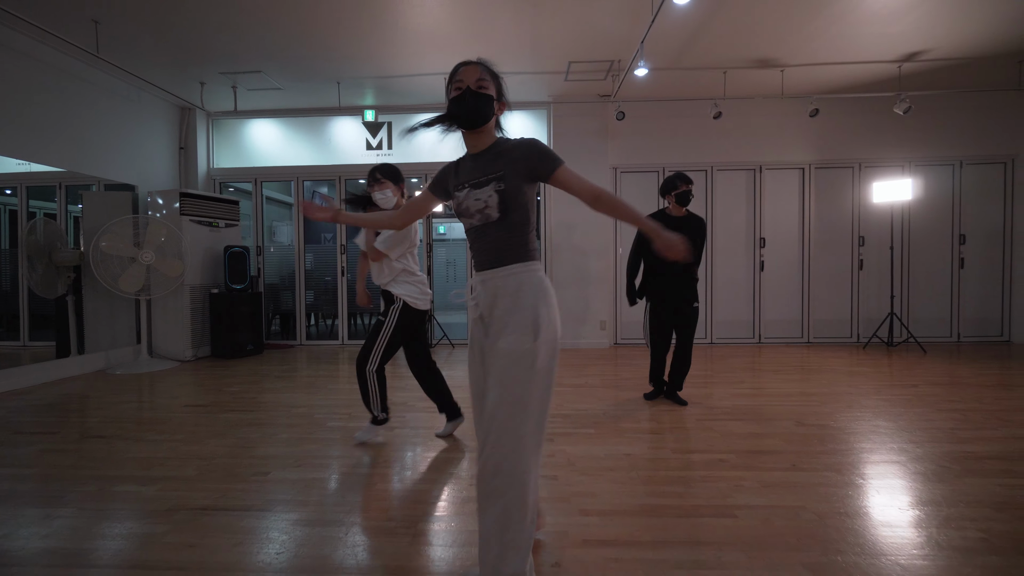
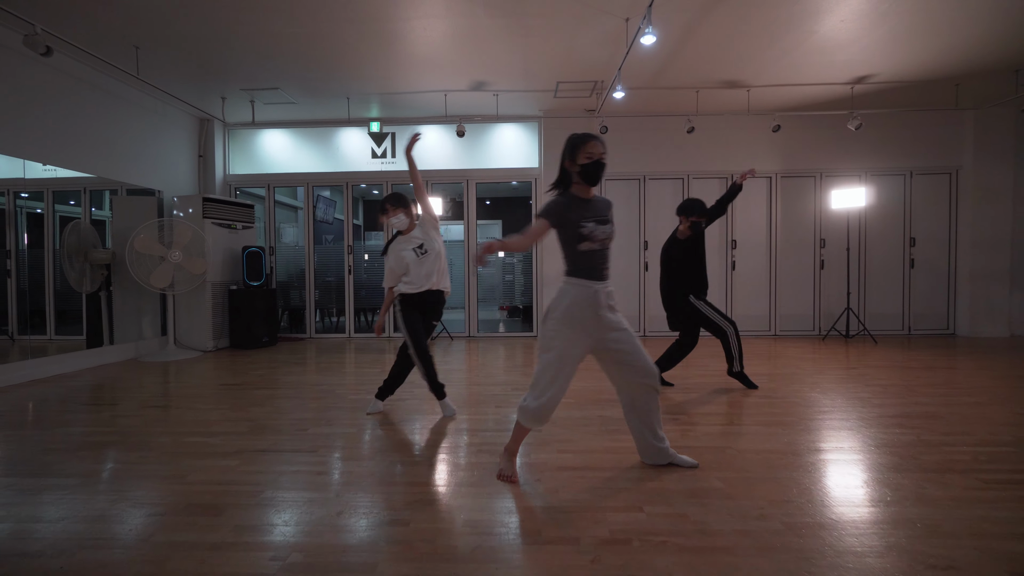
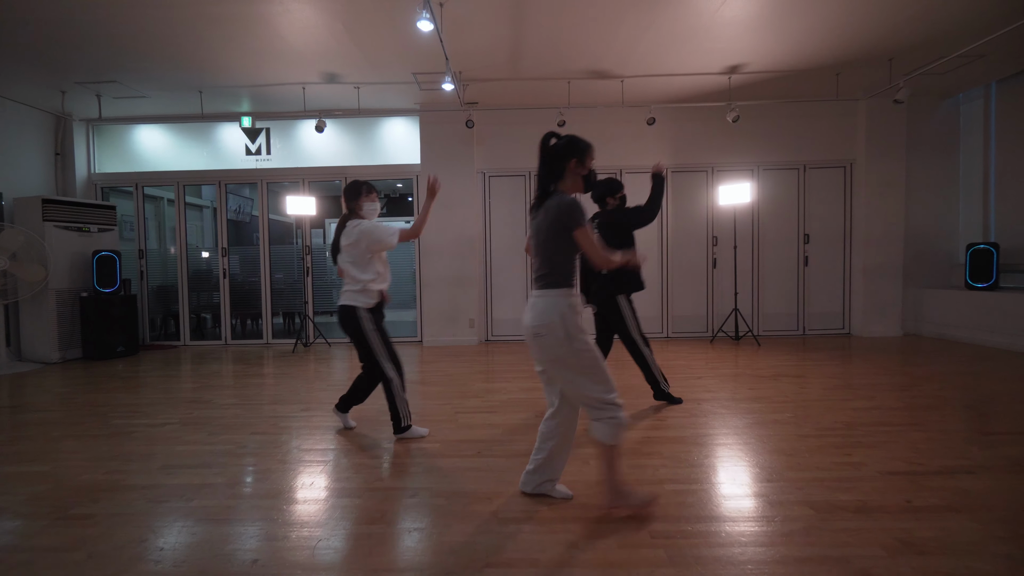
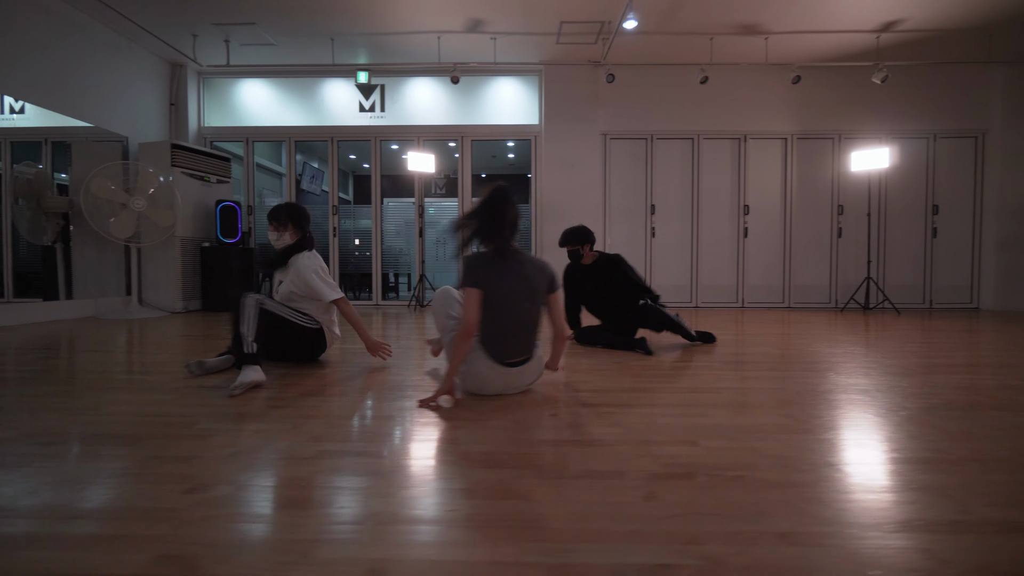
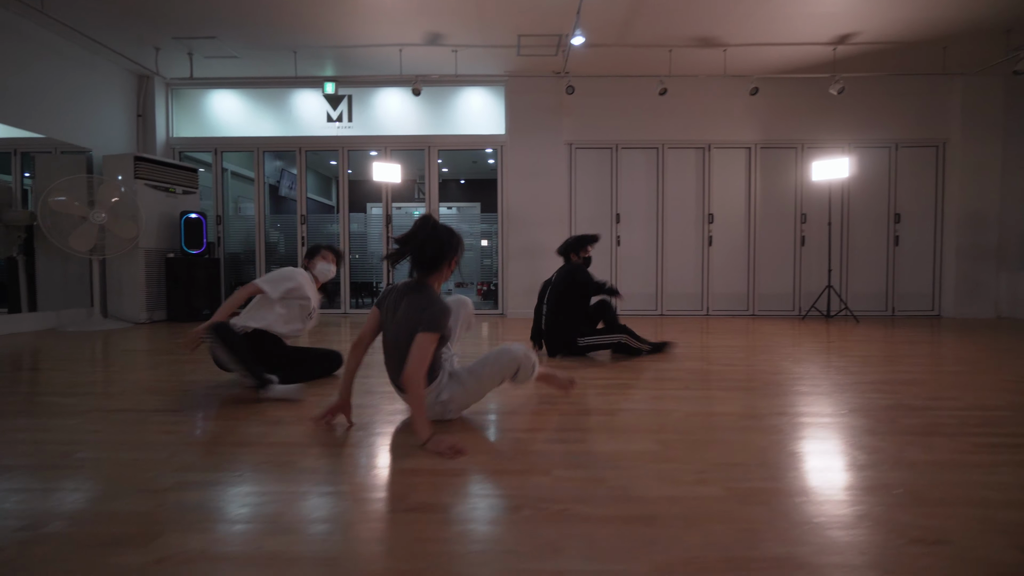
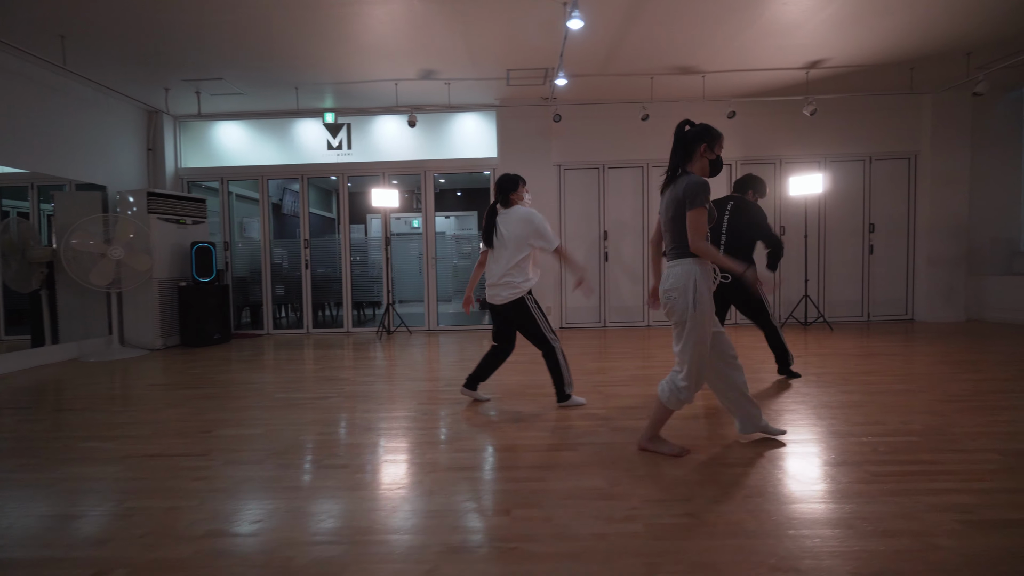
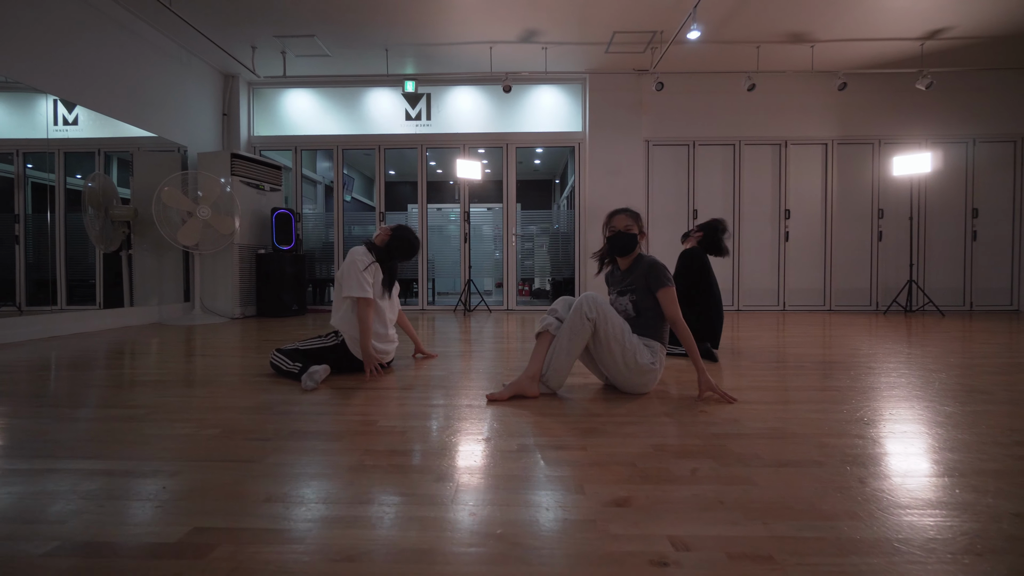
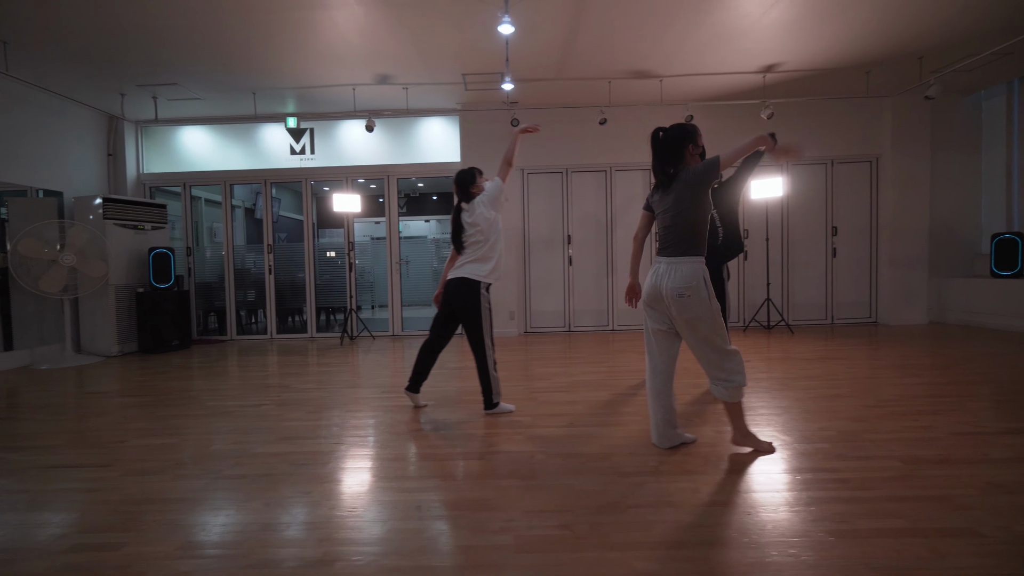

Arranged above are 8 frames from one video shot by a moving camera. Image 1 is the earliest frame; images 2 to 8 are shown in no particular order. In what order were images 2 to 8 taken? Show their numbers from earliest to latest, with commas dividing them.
2, 6, 8, 3, 5, 4, 7
